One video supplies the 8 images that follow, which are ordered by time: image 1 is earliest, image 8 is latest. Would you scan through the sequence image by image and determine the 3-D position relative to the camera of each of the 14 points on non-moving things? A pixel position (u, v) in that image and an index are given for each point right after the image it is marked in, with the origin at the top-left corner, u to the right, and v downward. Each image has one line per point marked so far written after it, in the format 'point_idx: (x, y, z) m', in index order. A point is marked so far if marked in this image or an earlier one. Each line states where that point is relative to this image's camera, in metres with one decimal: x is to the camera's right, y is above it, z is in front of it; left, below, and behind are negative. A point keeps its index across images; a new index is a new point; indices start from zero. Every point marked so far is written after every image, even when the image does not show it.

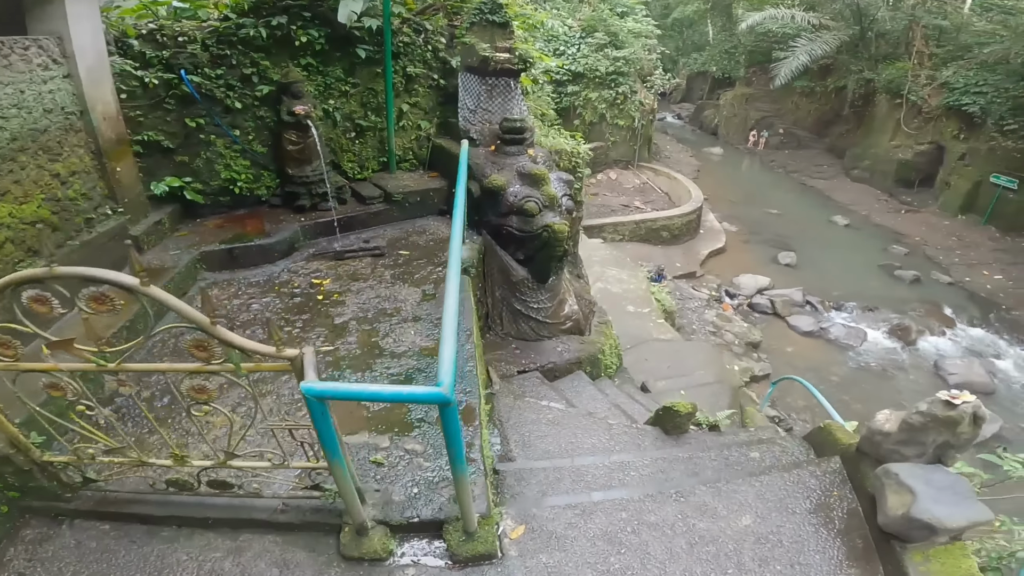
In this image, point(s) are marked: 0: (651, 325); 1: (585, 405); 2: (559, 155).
0: (+2.1, -0.3, +8.0) m
1: (+0.6, -0.9, +4.2) m
2: (+0.5, +1.4, +5.5) m
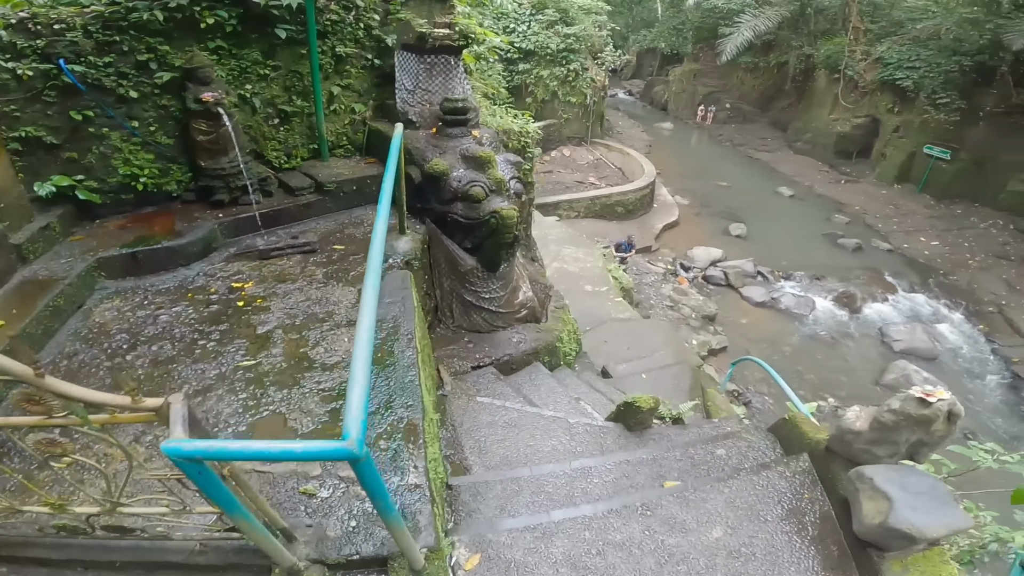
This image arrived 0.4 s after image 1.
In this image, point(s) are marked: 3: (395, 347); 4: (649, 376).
0: (+1.4, -0.1, +7.9) m
1: (+0.3, -0.9, +4.0) m
2: (0.0, +1.5, +5.2) m
3: (-0.6, -0.3, +2.7) m
4: (+1.5, -0.9, +5.6) m
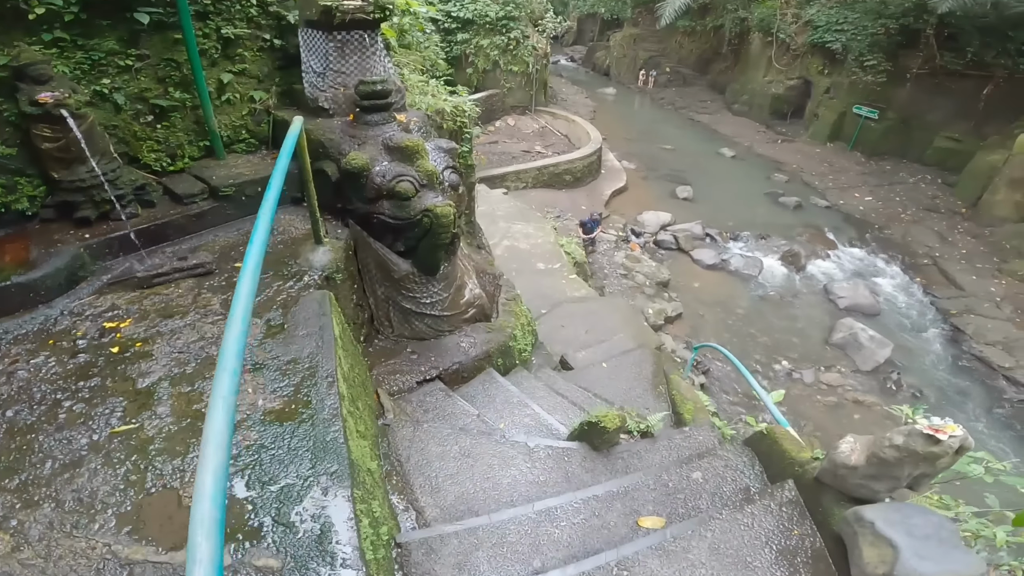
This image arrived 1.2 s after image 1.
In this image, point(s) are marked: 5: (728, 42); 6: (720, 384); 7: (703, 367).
0: (+0.7, +0.2, +7.5) m
1: (-0.1, -0.9, +3.6) m
2: (-0.6, +1.5, +4.7) m
3: (-0.9, -0.5, +2.3) m
4: (+1.0, -0.8, +5.3) m
5: (+7.9, +9.0, +19.4) m
6: (+3.5, -1.5, +9.0) m
7: (+3.3, -1.2, +9.2) m
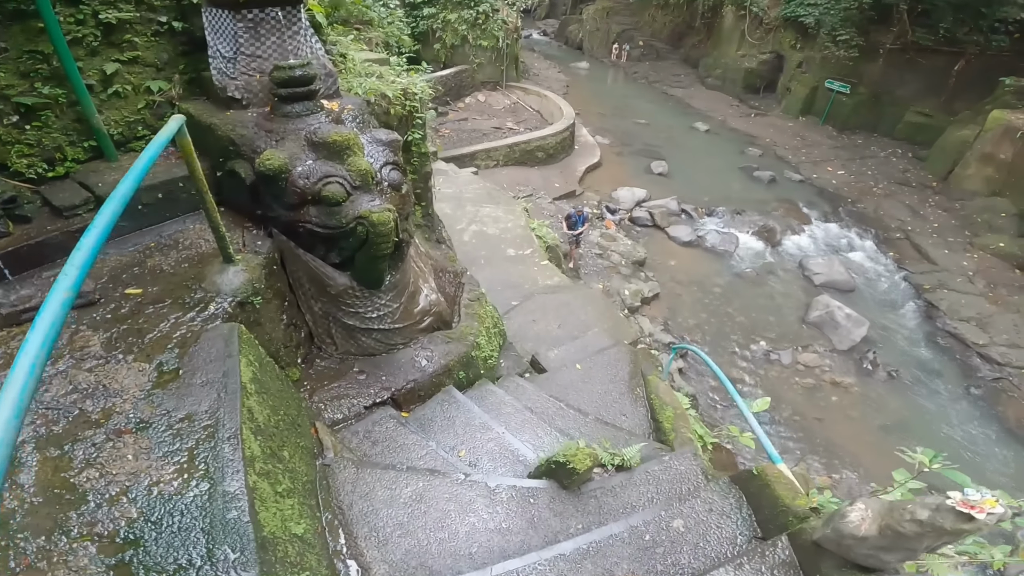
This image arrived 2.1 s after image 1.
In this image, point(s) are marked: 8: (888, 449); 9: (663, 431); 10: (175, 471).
0: (+0.3, +0.3, +7.1) m
1: (-0.3, -0.9, +3.2) m
2: (-1.0, +1.5, +4.2) m
3: (-1.1, -0.6, +1.9) m
4: (+0.7, -0.7, +5.0) m
5: (+6.8, +9.8, +18.9) m
6: (+3.0, -1.3, +8.8) m
7: (+2.8, -0.9, +9.0) m
8: (+5.5, -2.4, +7.9) m
9: (+1.2, -1.1, +4.1) m
10: (-1.2, -0.6, +1.9) m
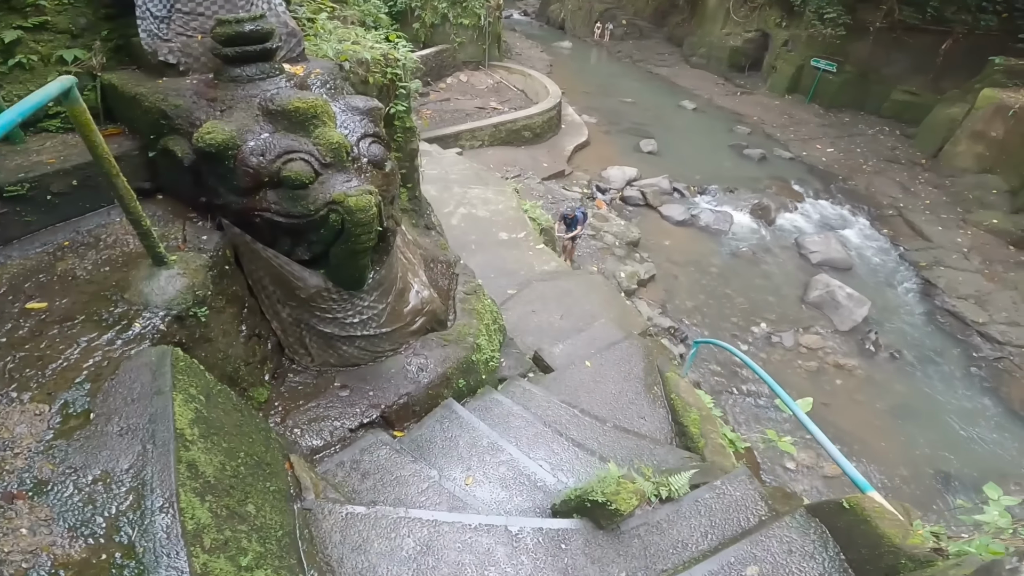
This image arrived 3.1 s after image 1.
0: (+0.2, +0.4, +6.6) m
1: (-0.2, -0.9, +2.7) m
2: (-1.0, +1.5, +3.6) m
3: (-1.0, -0.6, +1.3) m
4: (+0.7, -0.7, +4.5) m
5: (+6.2, +10.4, +18.3) m
6: (+3.0, -1.0, +8.4) m
7: (+2.7, -0.7, +8.6) m
8: (+5.4, -2.1, +7.6) m
9: (+1.2, -1.0, +3.7) m
10: (-1.1, -0.7, +1.3) m
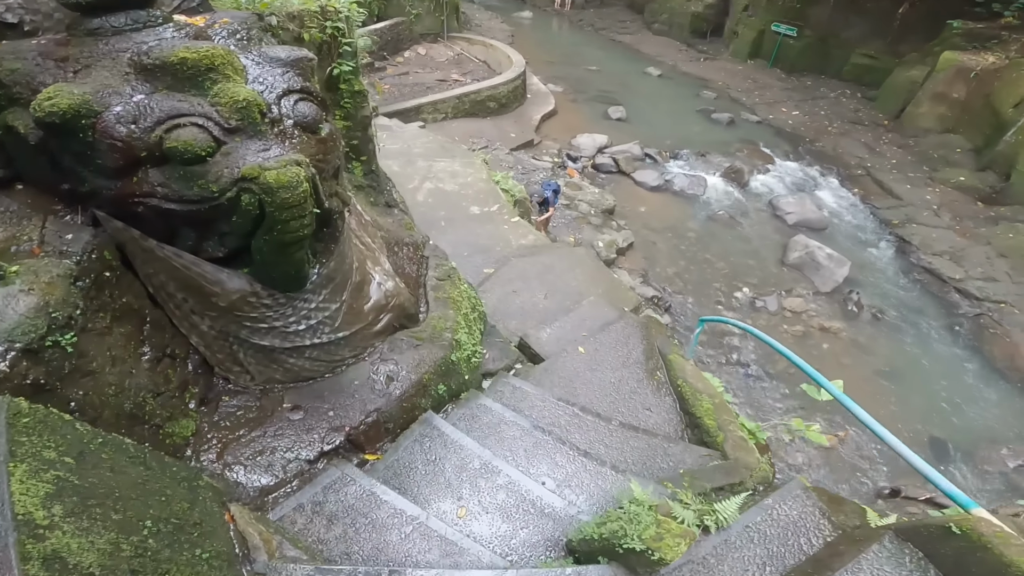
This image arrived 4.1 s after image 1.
0: (-0.1, +0.6, +6.1) m
1: (-0.2, -0.9, +2.2) m
2: (-1.2, +1.6, +3.0) m
3: (-0.9, -0.7, +0.8) m
4: (+0.6, -0.5, +4.0) m
5: (+4.7, +11.4, +17.6) m
6: (+2.6, -0.6, +8.0) m
7: (+2.4, -0.2, +8.2) m
8: (+5.2, -1.5, +7.4) m
9: (+1.2, -0.9, +3.3) m
10: (-1.0, -0.7, +0.8) m
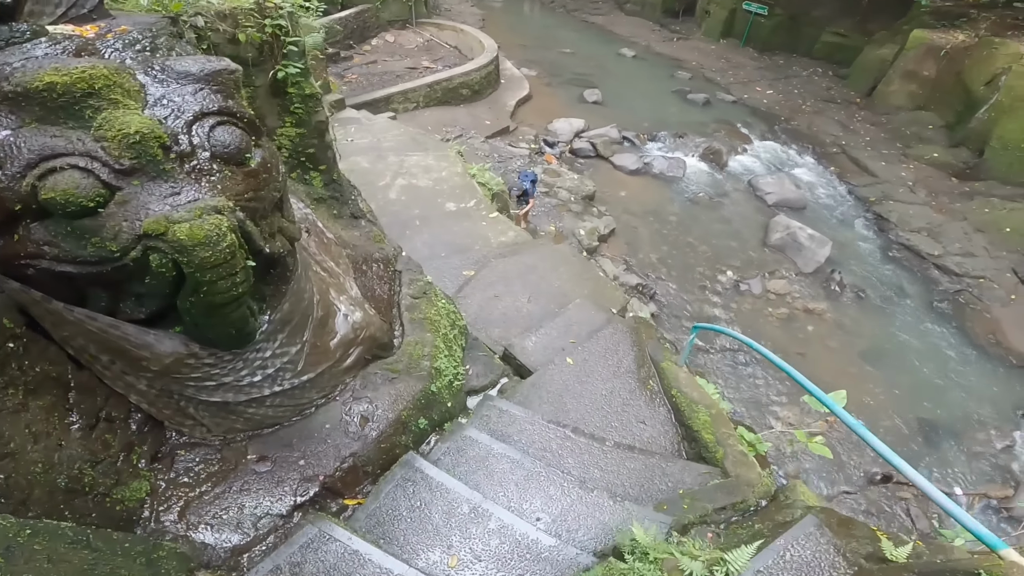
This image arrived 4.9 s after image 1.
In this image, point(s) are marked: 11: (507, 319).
0: (-0.3, +0.6, +5.8) m
1: (-0.3, -1.0, +2.0) m
2: (-1.3, +1.4, +2.7) m
3: (-0.9, -0.9, +0.6) m
4: (+0.5, -0.5, +3.8) m
5: (+3.6, +11.9, +17.2) m
6: (+2.4, -0.4, +7.9) m
7: (+2.1, -0.1, +8.1) m
8: (+5.0, -1.3, +7.4) m
9: (+1.1, -0.9, +3.1) m
10: (-1.0, -0.9, +0.5) m
11: (0.0, -0.3, +4.6) m
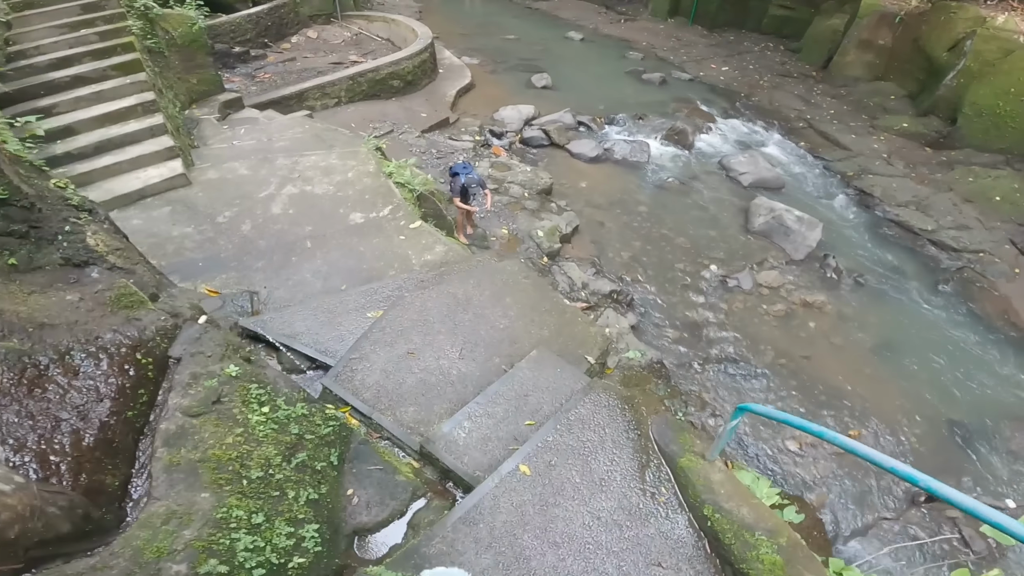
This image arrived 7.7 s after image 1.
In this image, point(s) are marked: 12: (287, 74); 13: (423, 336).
0: (-0.9, +0.3, +4.3) m
1: (-0.5, -1.3, +0.5) m
2: (-1.8, +1.0, +1.1) m
3: (-1.0, -1.2, -1.0) m
4: (+0.1, -0.8, +2.3) m
5: (+1.4, +11.8, +15.8) m
6: (+1.8, -0.5, +6.5) m
7: (+1.5, -0.2, +6.6) m
8: (+4.5, -1.1, +6.1) m
9: (+0.8, -1.1, +1.6) m
10: (-1.1, -1.3, -1.1) m
11: (-0.5, -0.6, +3.1) m
12: (-4.2, +4.0, +9.8) m
13: (-0.5, -0.3, +3.4) m
